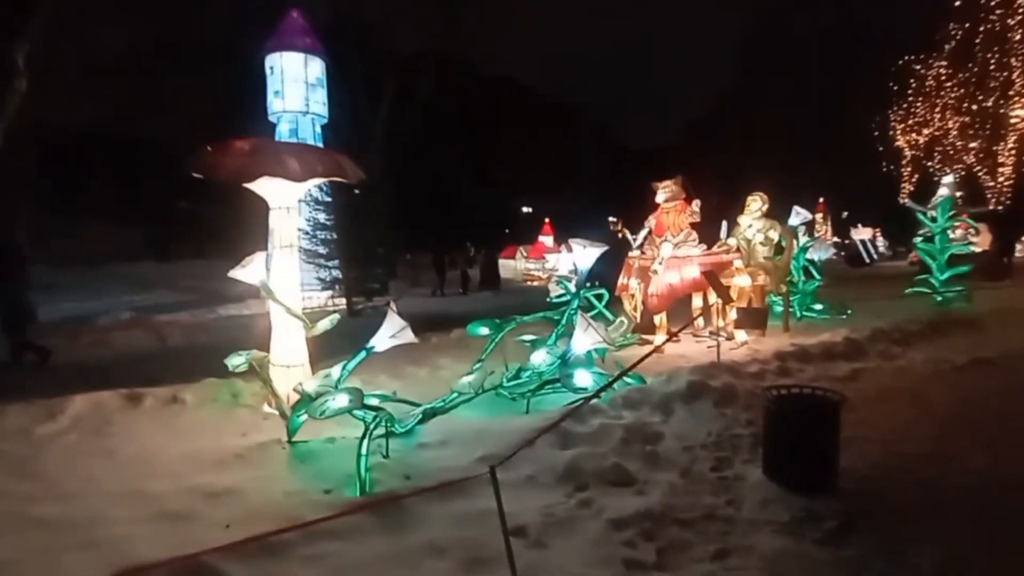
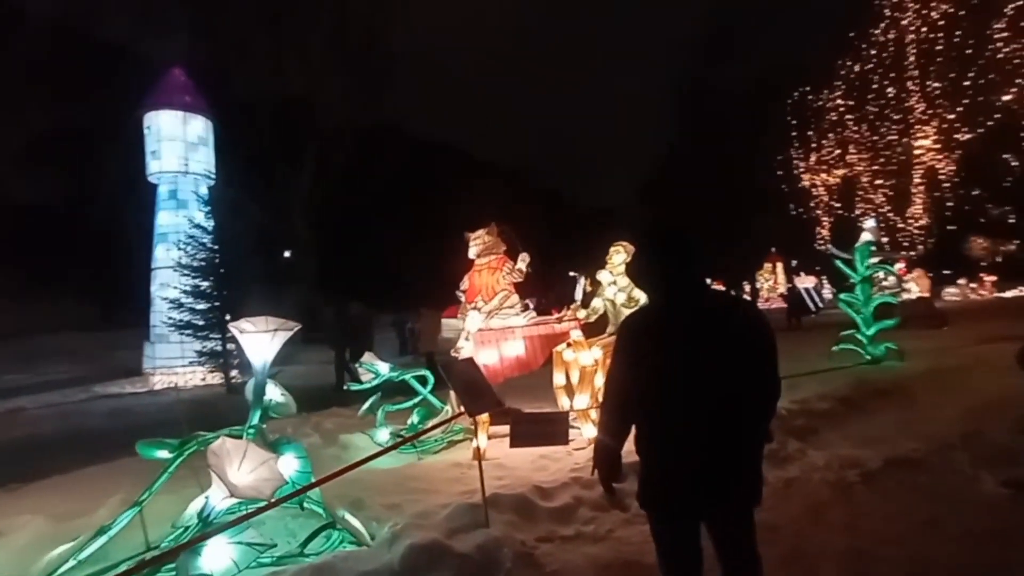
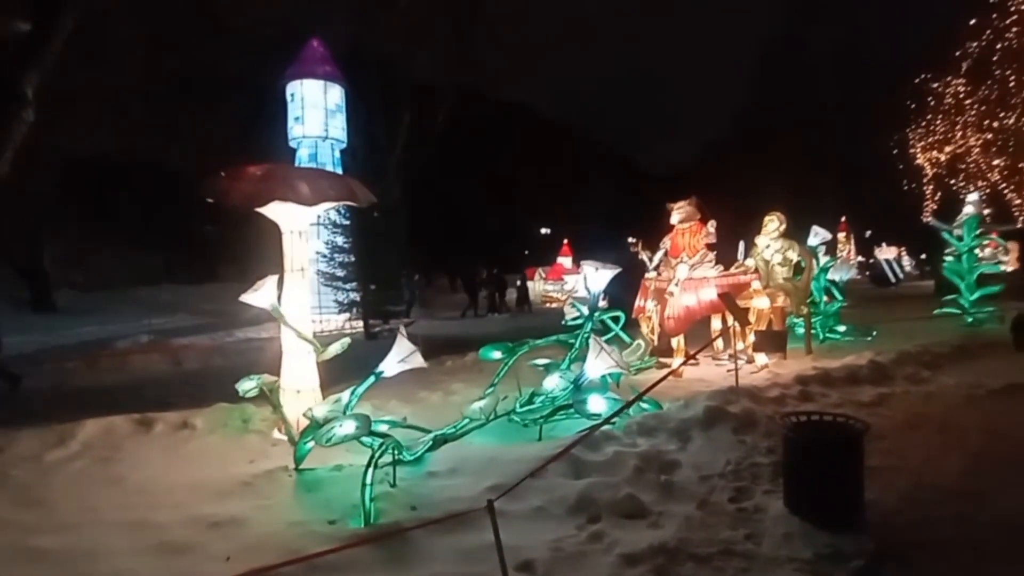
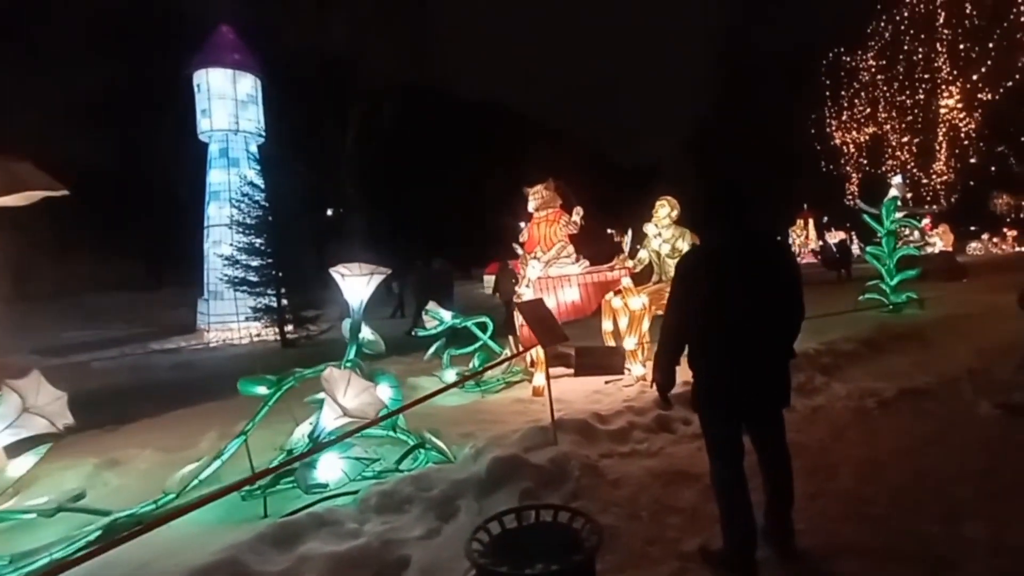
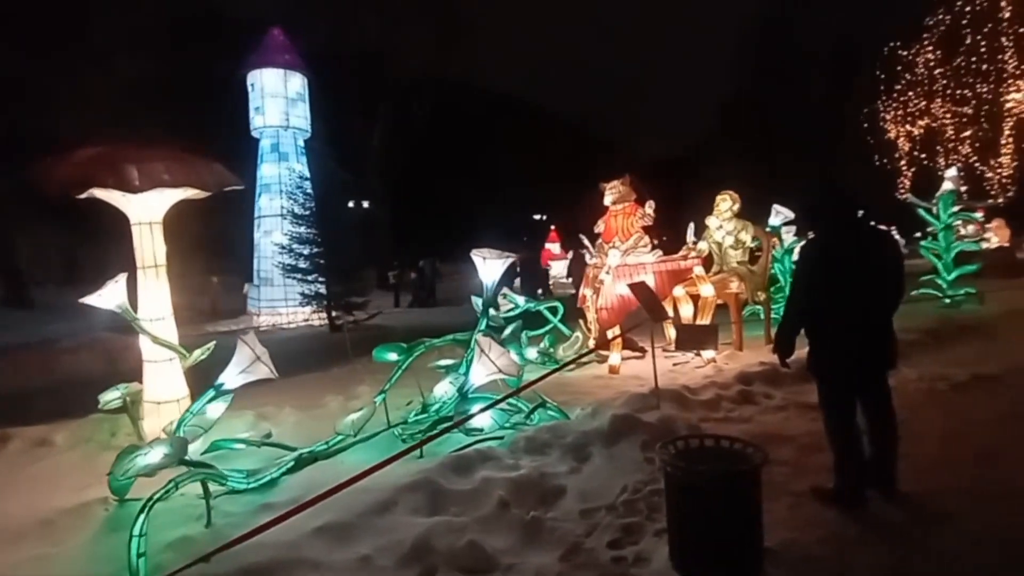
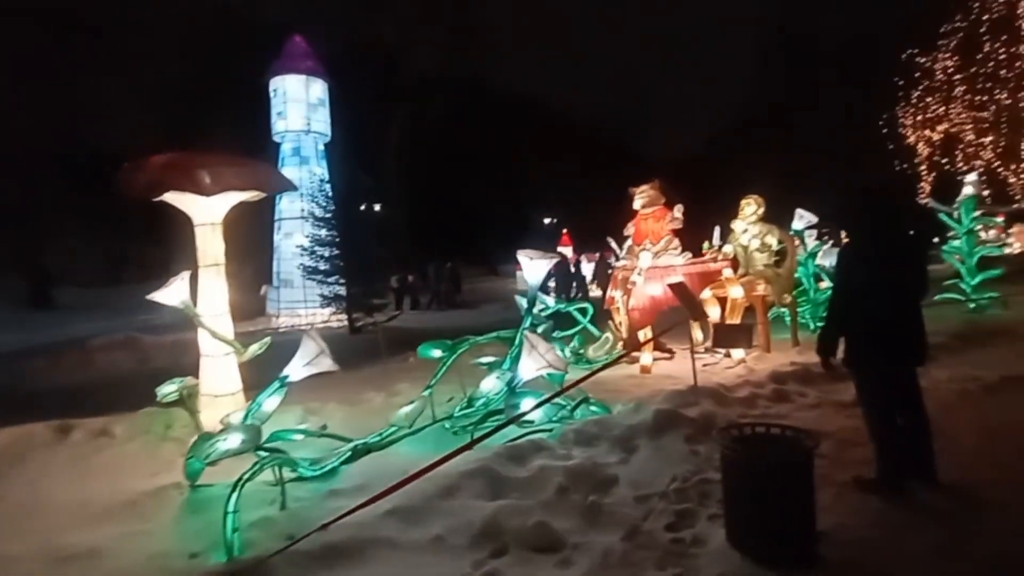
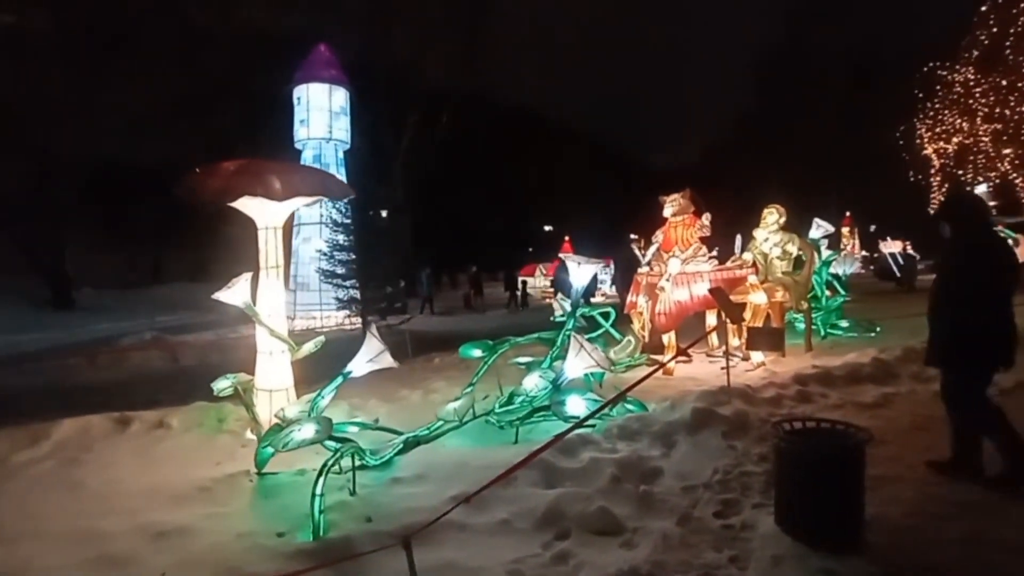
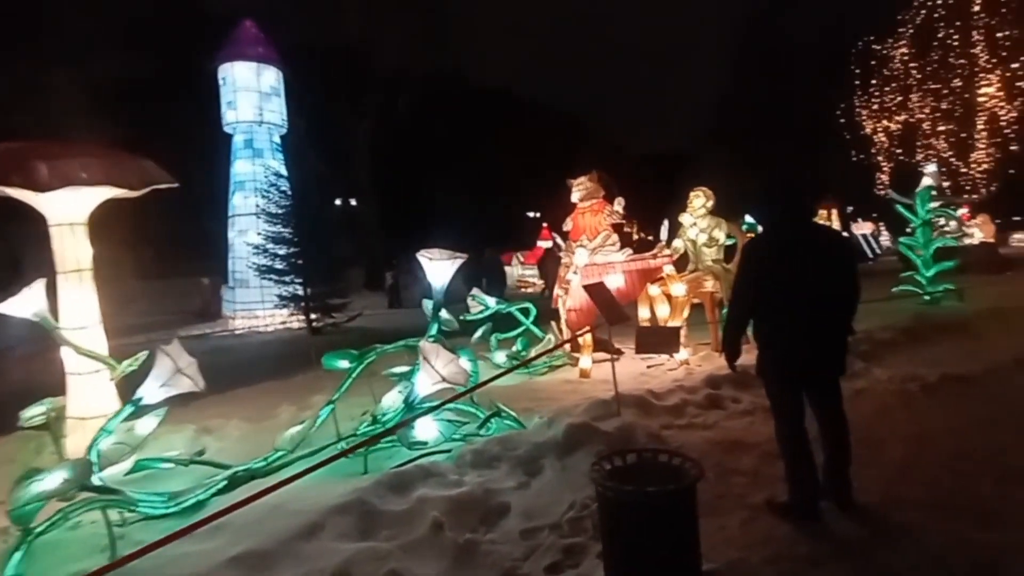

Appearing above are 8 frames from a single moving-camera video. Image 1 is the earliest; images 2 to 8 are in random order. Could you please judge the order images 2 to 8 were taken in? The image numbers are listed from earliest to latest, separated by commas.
3, 7, 6, 5, 8, 4, 2
